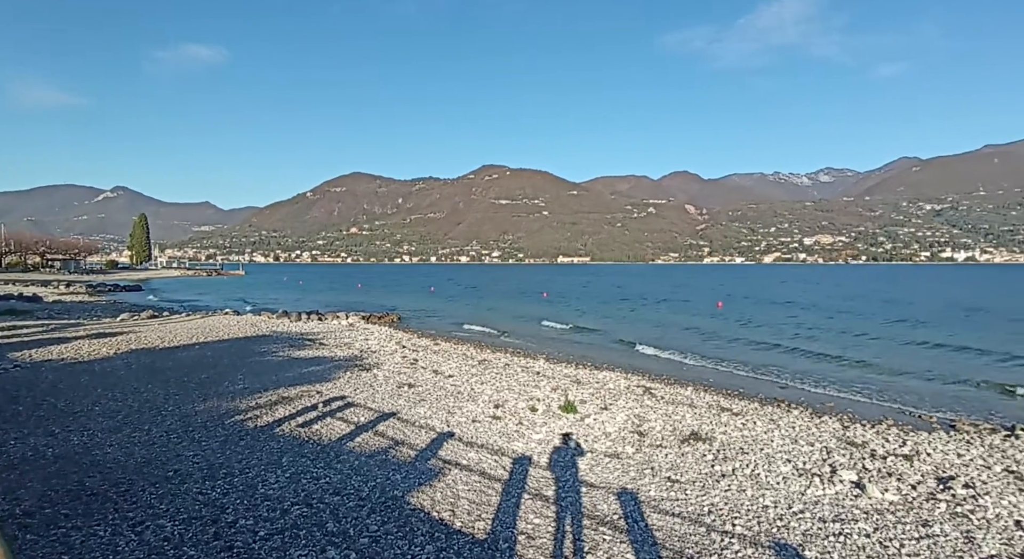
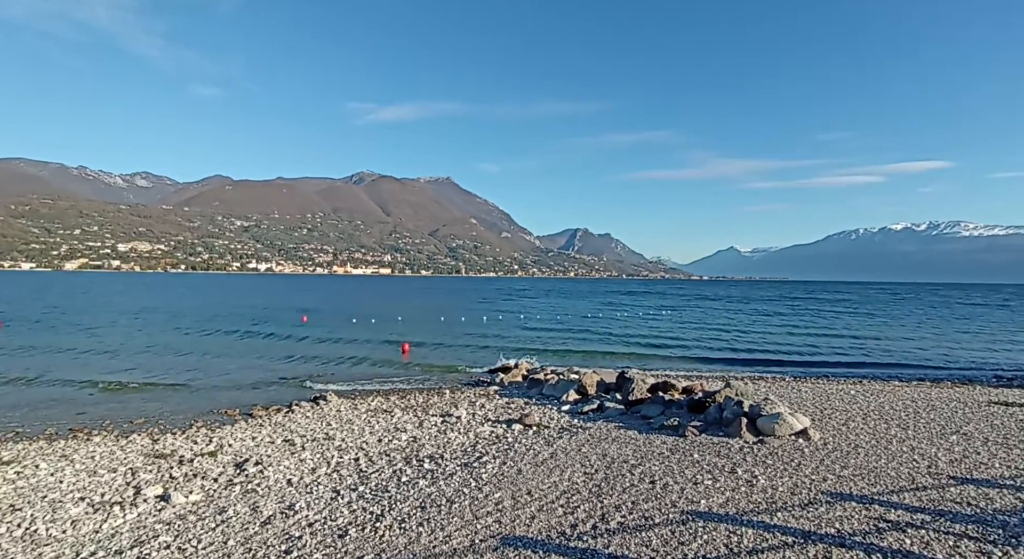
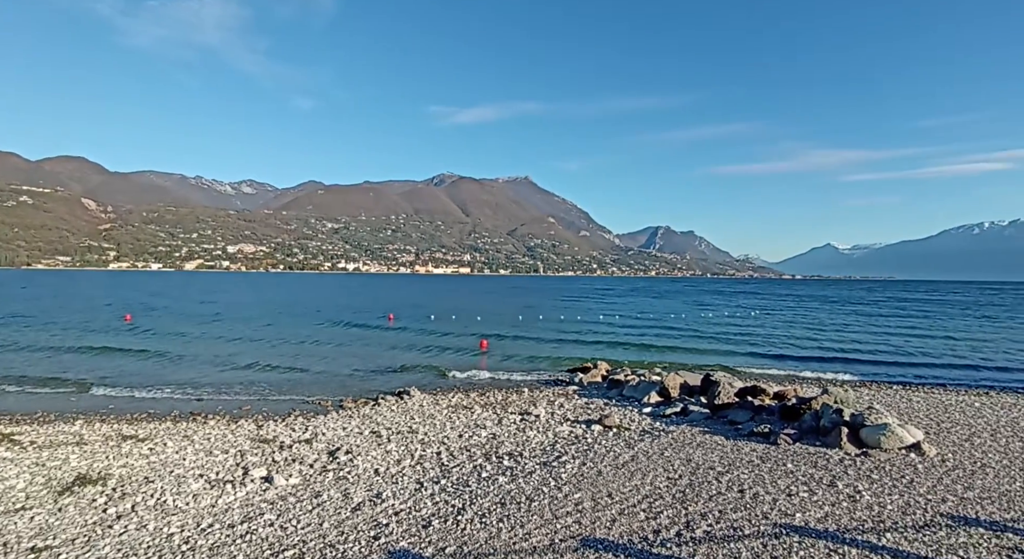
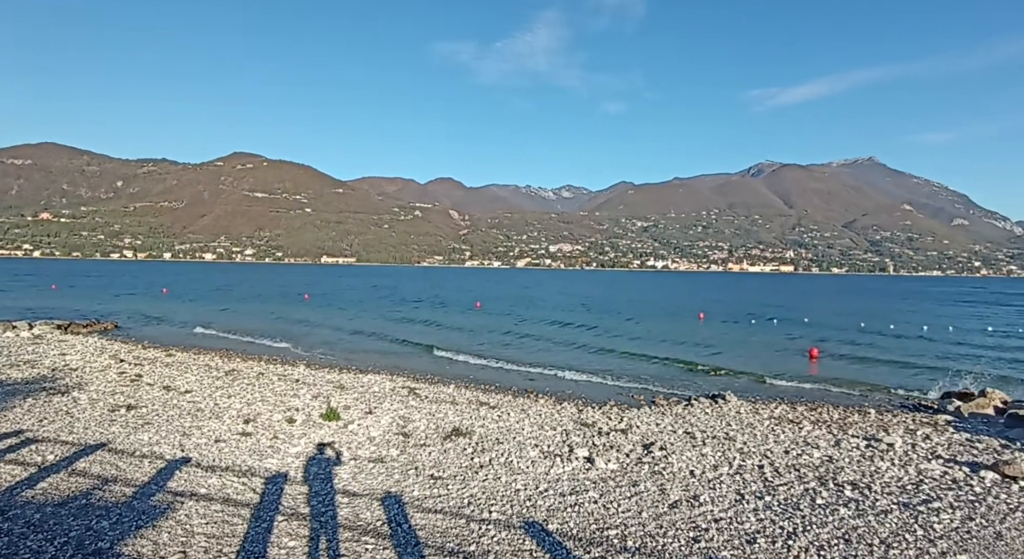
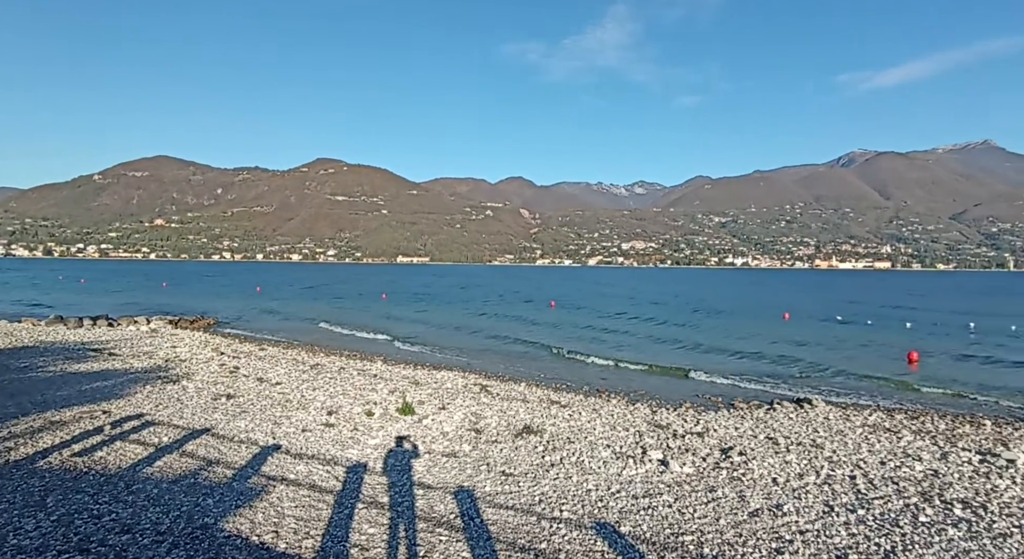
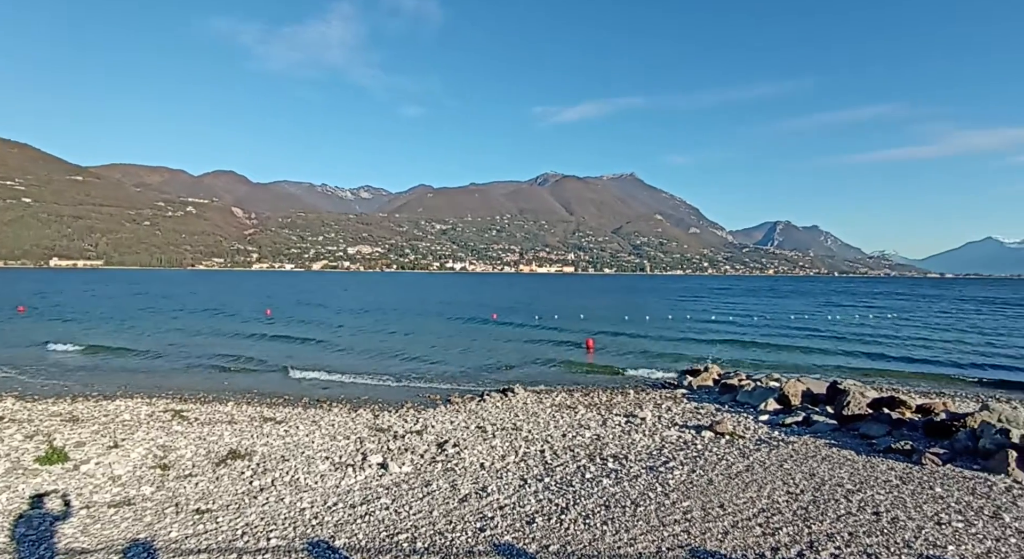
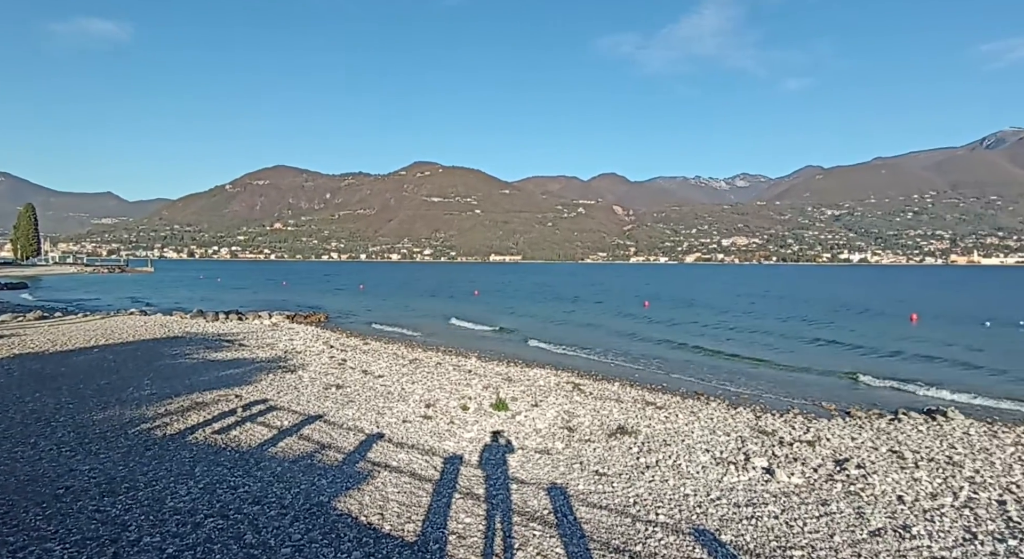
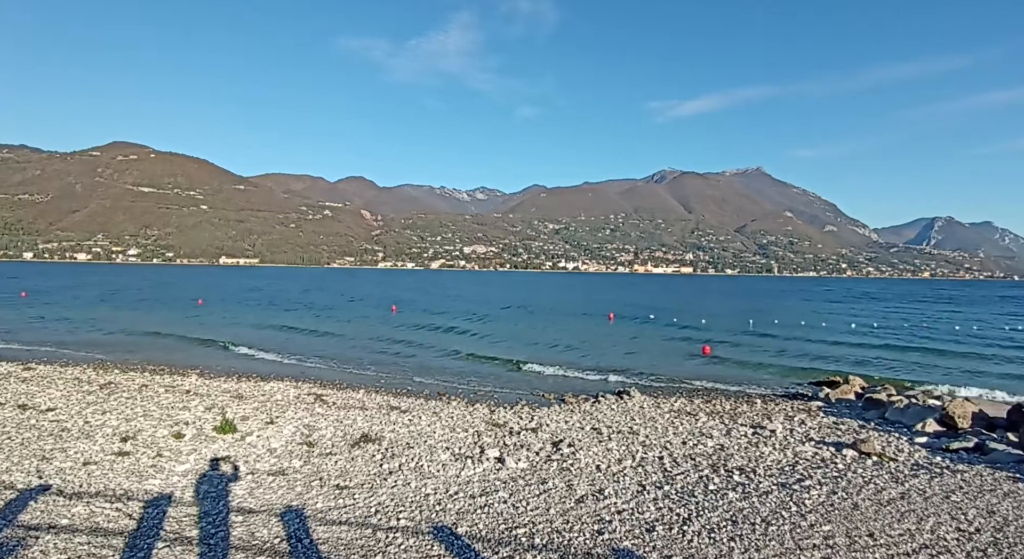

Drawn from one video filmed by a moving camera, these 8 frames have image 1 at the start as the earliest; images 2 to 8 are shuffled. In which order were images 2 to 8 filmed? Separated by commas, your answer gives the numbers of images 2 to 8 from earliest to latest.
7, 5, 4, 8, 6, 3, 2
